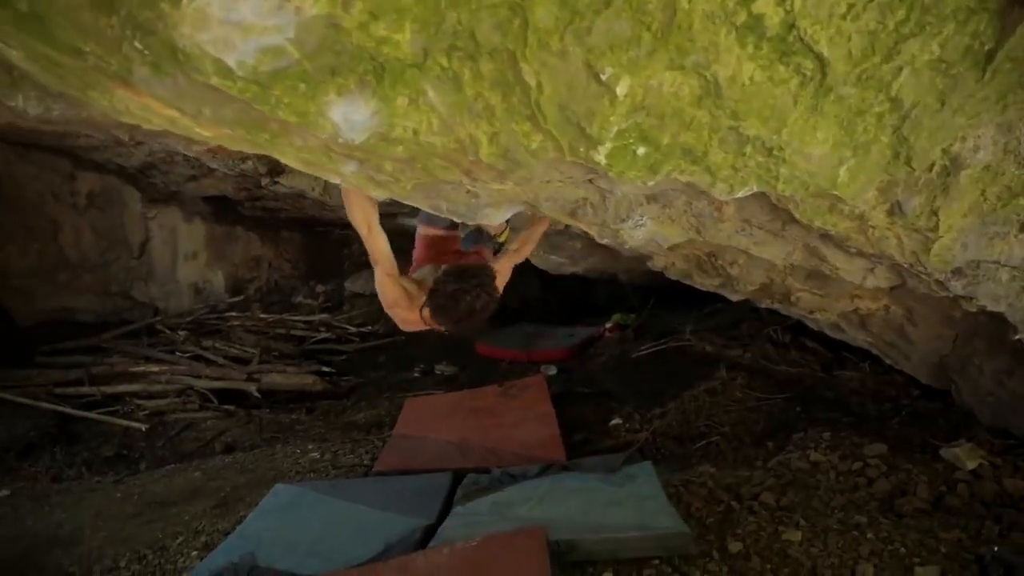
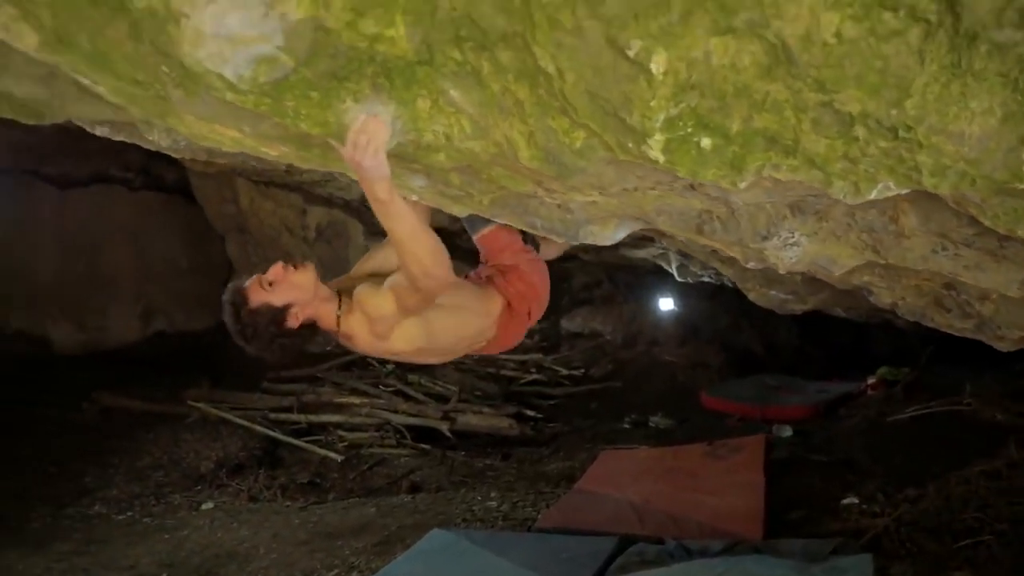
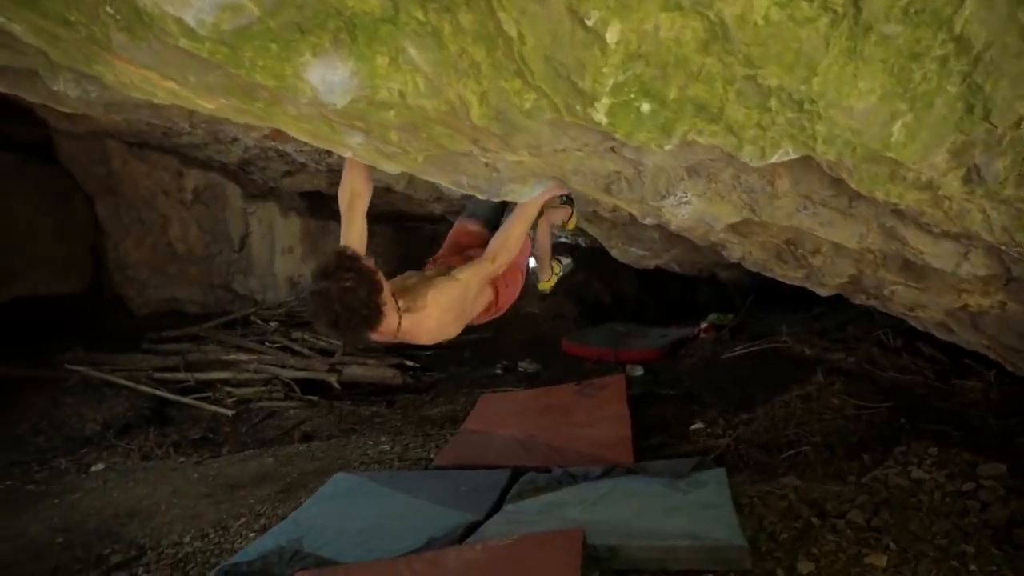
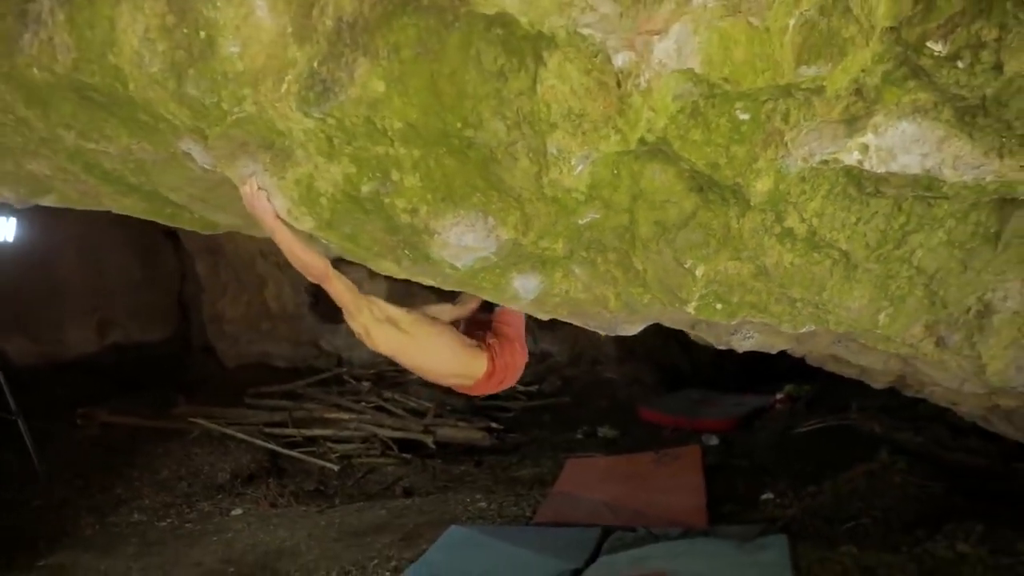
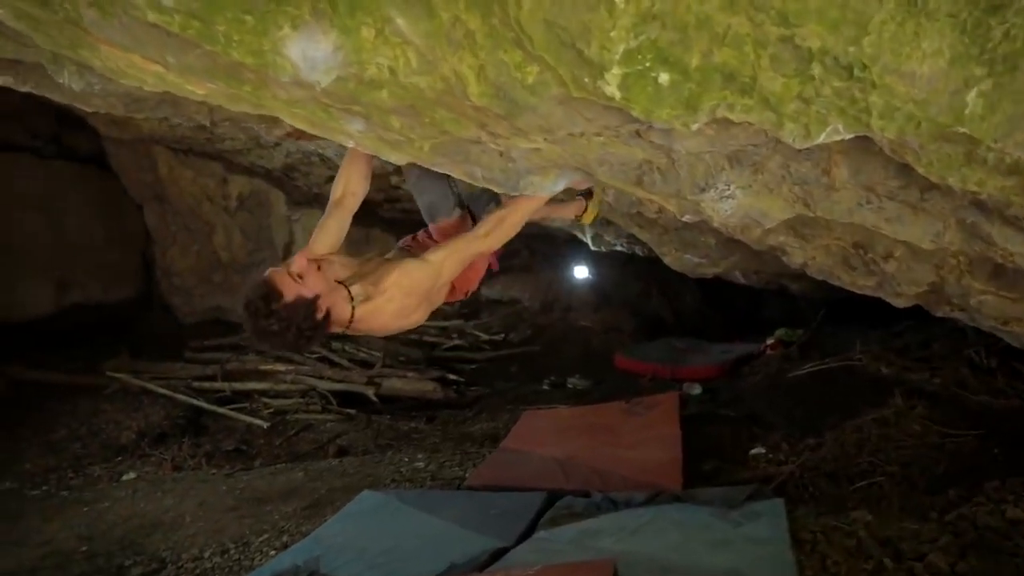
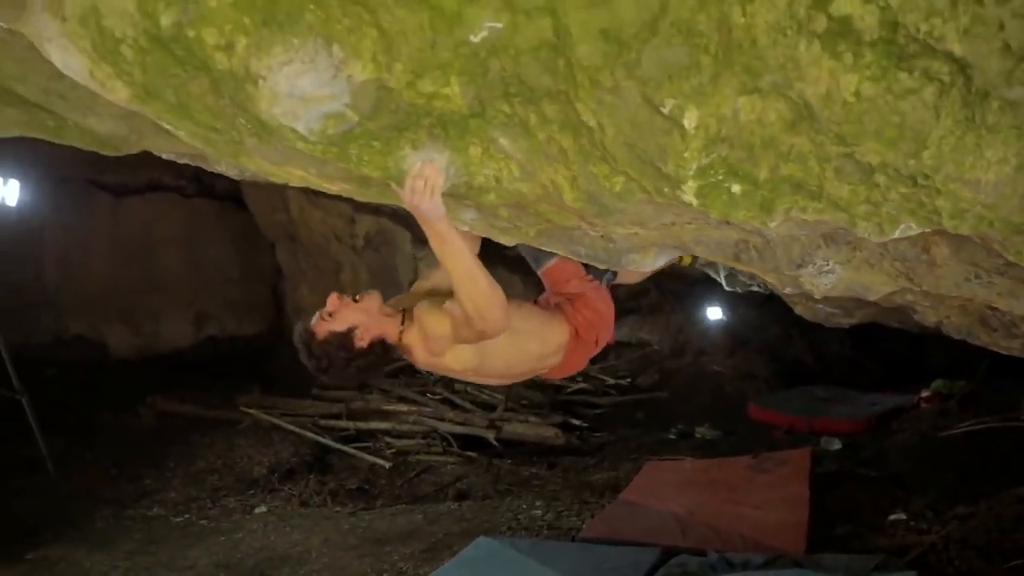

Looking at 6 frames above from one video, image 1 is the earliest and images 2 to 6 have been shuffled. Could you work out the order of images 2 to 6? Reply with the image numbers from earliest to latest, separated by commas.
3, 5, 2, 6, 4
